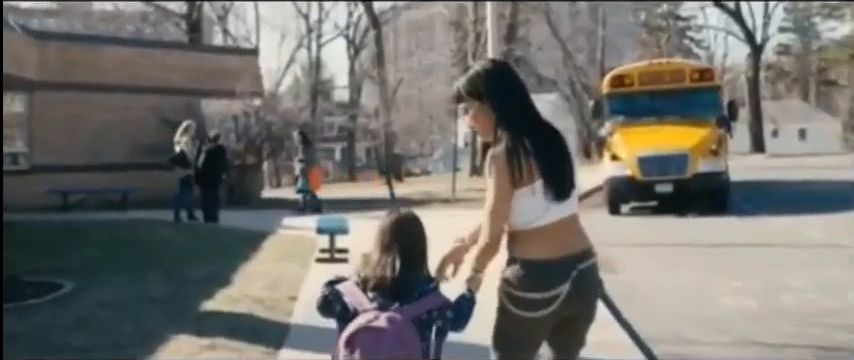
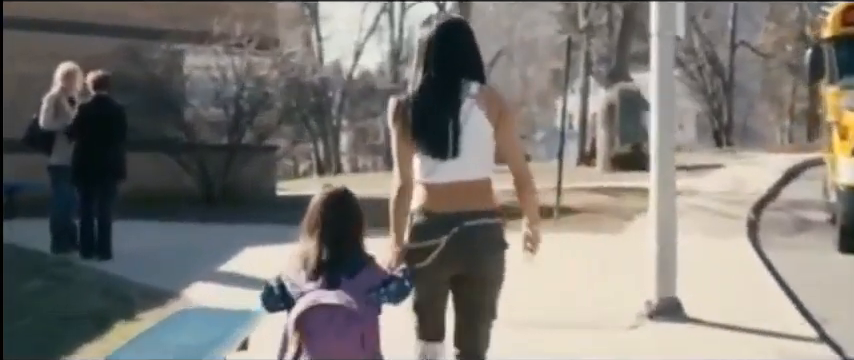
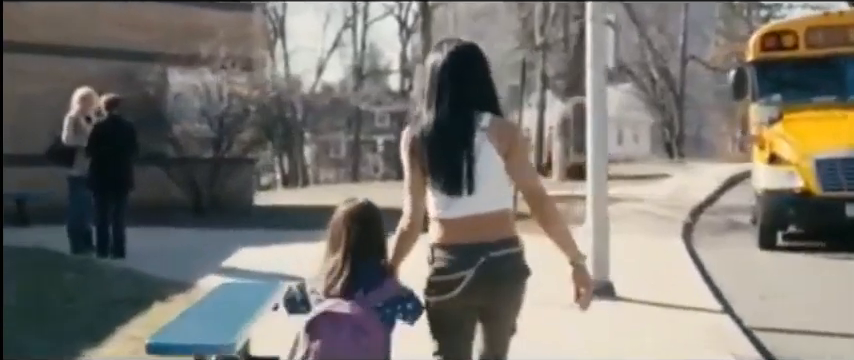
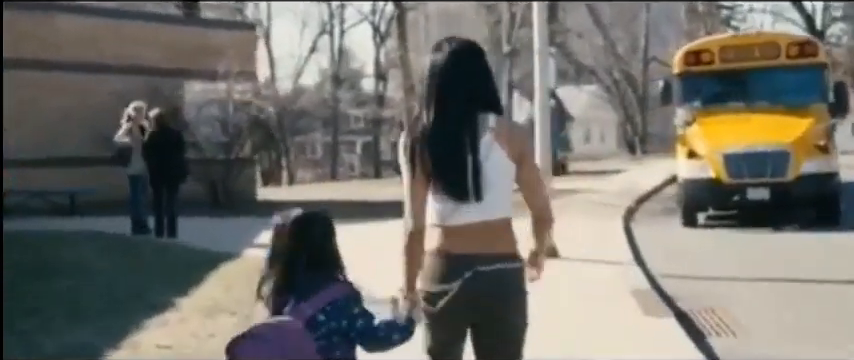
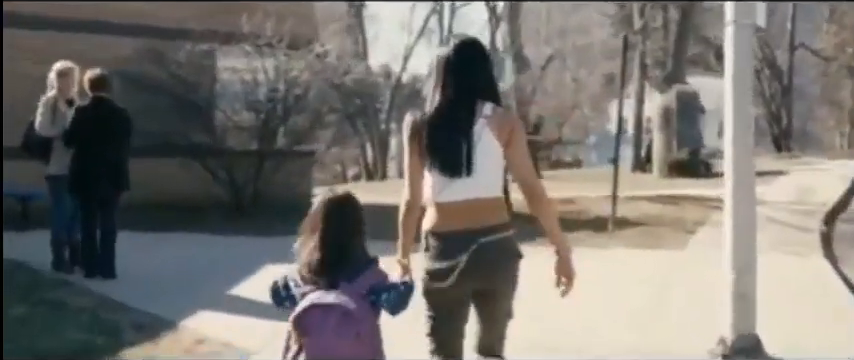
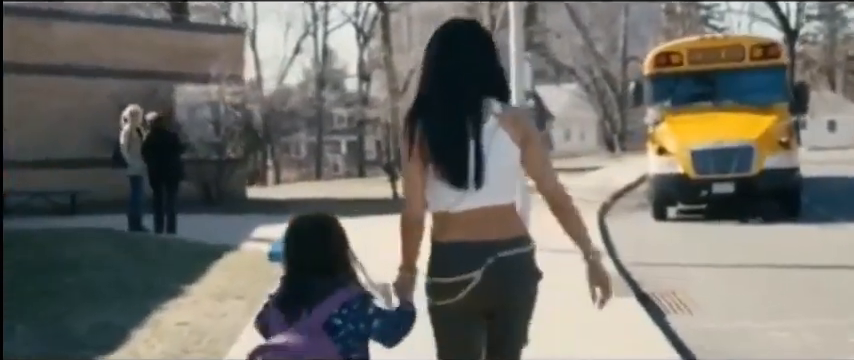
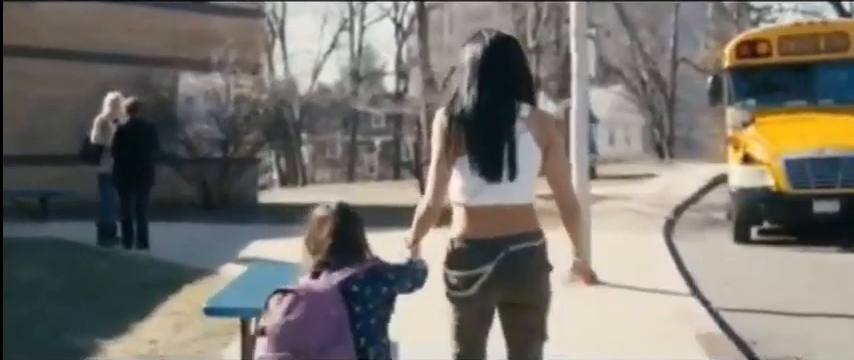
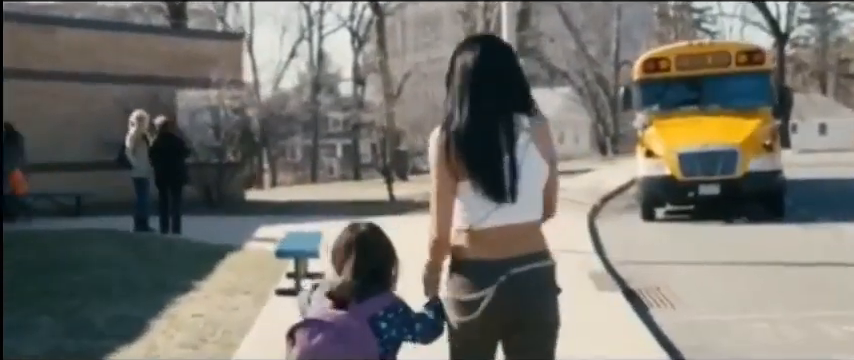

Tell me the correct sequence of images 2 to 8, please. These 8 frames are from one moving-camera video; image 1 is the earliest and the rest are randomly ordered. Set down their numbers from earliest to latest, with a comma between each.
8, 6, 4, 7, 3, 2, 5
